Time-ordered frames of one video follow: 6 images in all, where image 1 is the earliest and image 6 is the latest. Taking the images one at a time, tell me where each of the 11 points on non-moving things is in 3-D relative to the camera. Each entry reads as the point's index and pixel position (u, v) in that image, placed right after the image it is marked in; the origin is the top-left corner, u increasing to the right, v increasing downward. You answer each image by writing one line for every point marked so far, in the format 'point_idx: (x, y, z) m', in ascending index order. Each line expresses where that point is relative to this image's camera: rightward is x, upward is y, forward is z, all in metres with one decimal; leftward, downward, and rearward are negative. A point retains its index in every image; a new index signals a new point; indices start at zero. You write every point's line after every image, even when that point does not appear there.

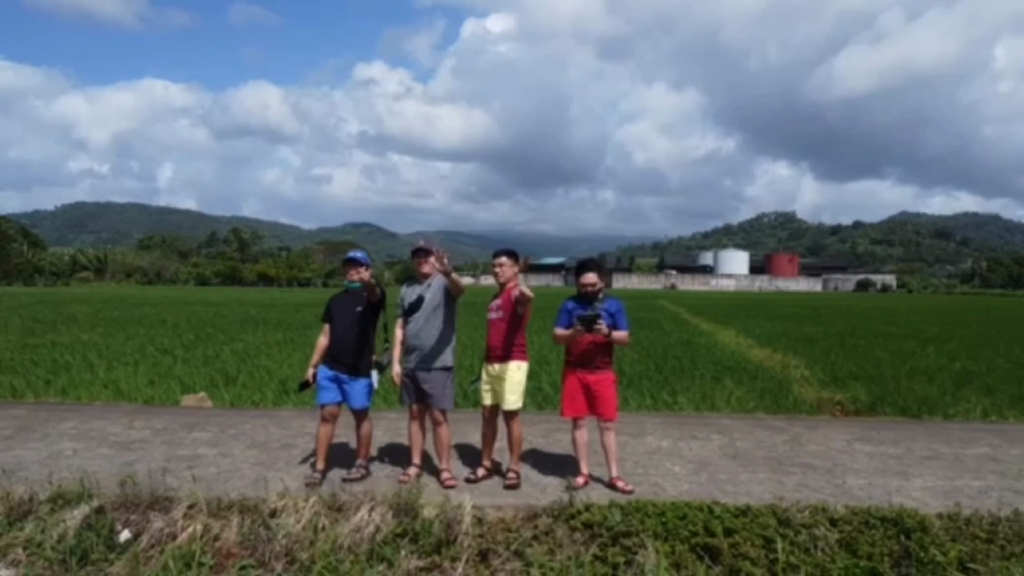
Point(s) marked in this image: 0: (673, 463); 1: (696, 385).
0: (+1.2, -1.3, +7.5) m
1: (+2.9, -1.5, +15.1) m
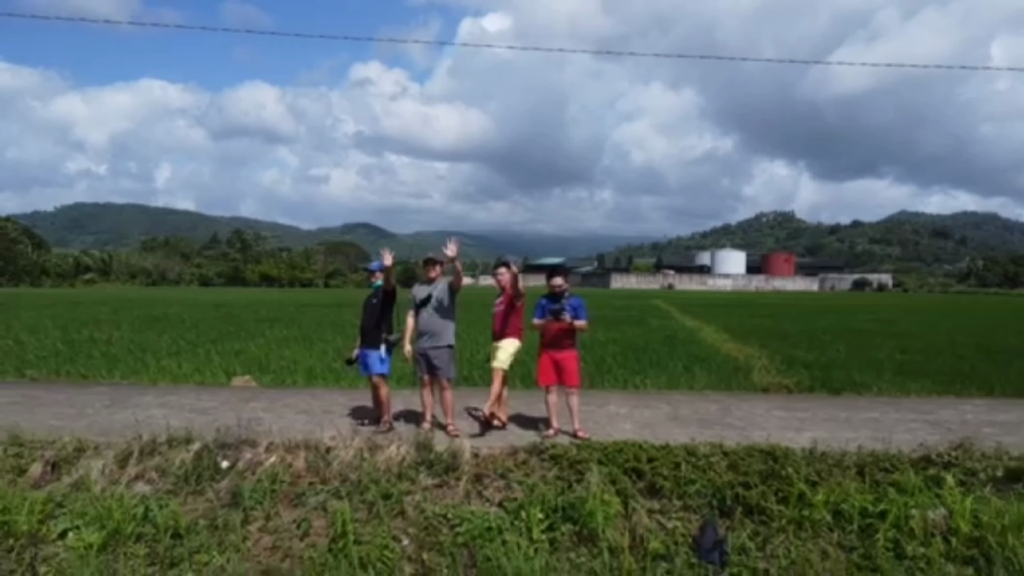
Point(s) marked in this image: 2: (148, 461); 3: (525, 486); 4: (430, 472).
0: (+1.1, -1.4, +9.8) m
1: (+2.8, -1.5, +17.4) m
2: (-2.9, -1.4, +7.8) m
3: (+0.1, -1.5, +7.5) m
4: (-0.6, -1.5, +7.7) m
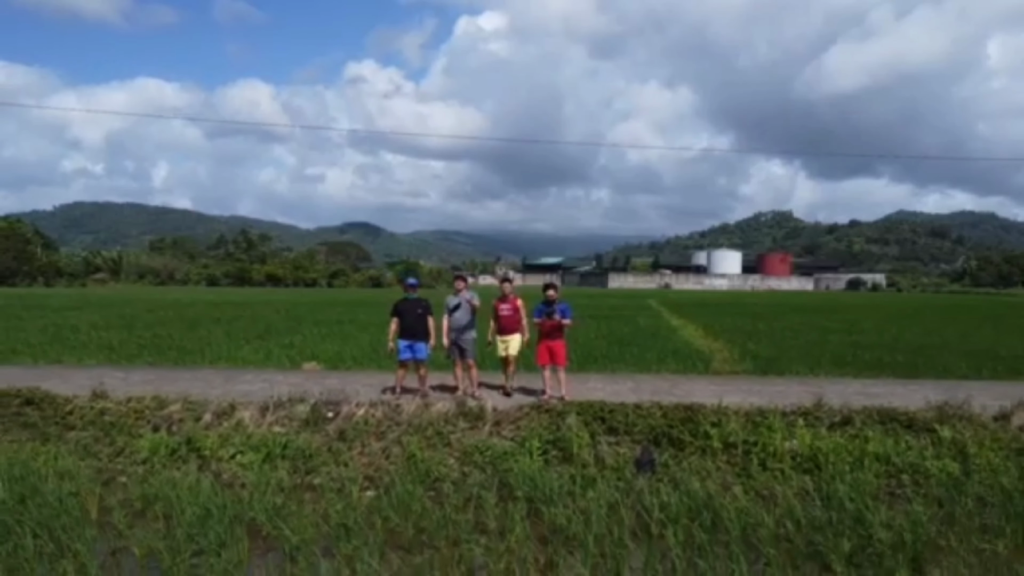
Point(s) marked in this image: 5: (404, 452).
0: (+1.2, -1.5, +13.7) m
1: (+2.9, -1.6, +21.3) m
2: (-2.8, -1.5, +11.7) m
3: (+0.2, -1.6, +11.4) m
4: (-0.6, -1.6, +11.7) m
5: (-1.2, -1.8, +10.9) m
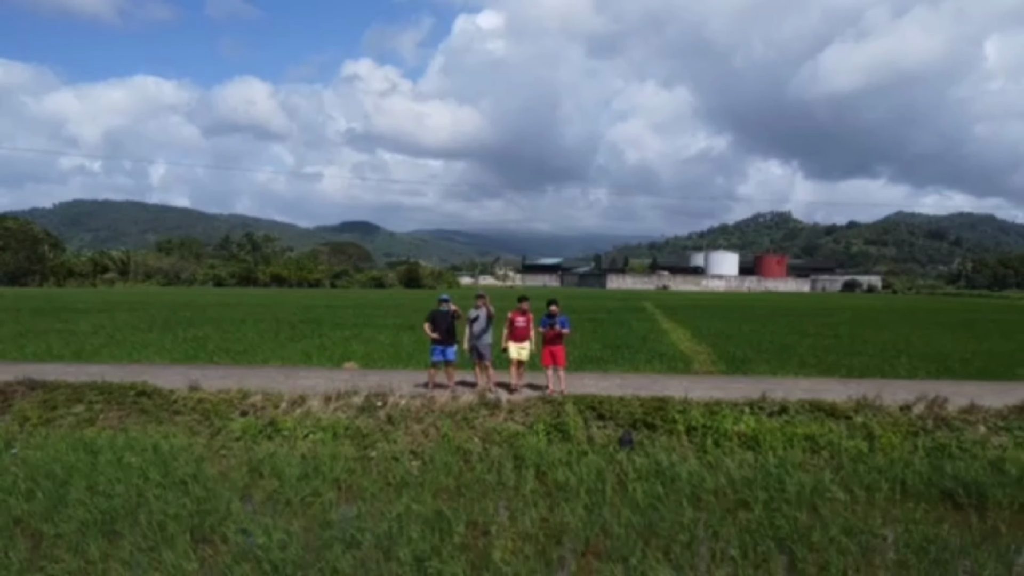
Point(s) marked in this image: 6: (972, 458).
0: (+1.4, -1.7, +16.9) m
1: (+3.0, -1.9, +24.5) m
2: (-2.7, -1.8, +14.9) m
3: (+0.3, -1.9, +14.6) m
4: (-0.4, -1.8, +14.8) m
5: (-1.1, -2.1, +14.1) m
6: (+6.1, -2.2, +12.8) m
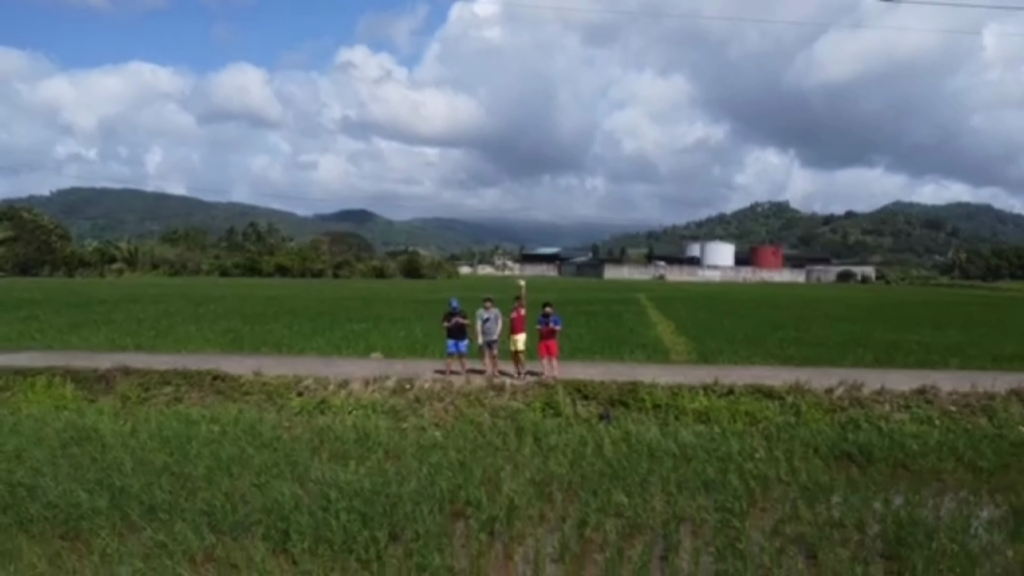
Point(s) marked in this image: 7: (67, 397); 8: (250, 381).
0: (+1.4, -1.8, +20.6) m
1: (+3.0, -1.9, +28.2) m
2: (-2.6, -1.9, +18.6) m
3: (+0.4, -2.0, +18.2) m
4: (-0.4, -2.0, +18.5) m
5: (-1.0, -2.2, +17.7) m
6: (+6.2, -2.4, +16.5) m
7: (-8.1, -2.0, +17.6) m
8: (-5.0, -1.8, +18.5) m
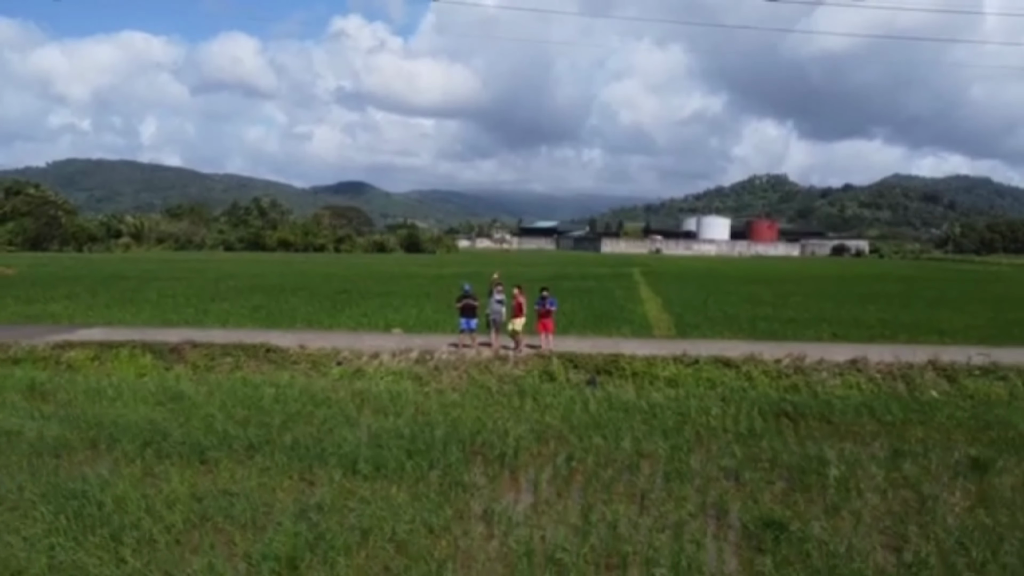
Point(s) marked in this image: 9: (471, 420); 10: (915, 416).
0: (+1.5, -1.5, +24.3) m
1: (+3.1, -1.3, +31.9) m
2: (-2.5, -1.6, +22.3) m
3: (+0.4, -1.7, +22.0) m
4: (-0.3, -1.7, +22.2) m
5: (-0.9, -1.9, +21.5) m
6: (+6.2, -2.2, +20.3) m
7: (-8.0, -1.7, +21.3) m
8: (-5.0, -1.5, +22.3) m
9: (-0.7, -2.3, +16.9) m
10: (+7.7, -2.4, +18.4) m
